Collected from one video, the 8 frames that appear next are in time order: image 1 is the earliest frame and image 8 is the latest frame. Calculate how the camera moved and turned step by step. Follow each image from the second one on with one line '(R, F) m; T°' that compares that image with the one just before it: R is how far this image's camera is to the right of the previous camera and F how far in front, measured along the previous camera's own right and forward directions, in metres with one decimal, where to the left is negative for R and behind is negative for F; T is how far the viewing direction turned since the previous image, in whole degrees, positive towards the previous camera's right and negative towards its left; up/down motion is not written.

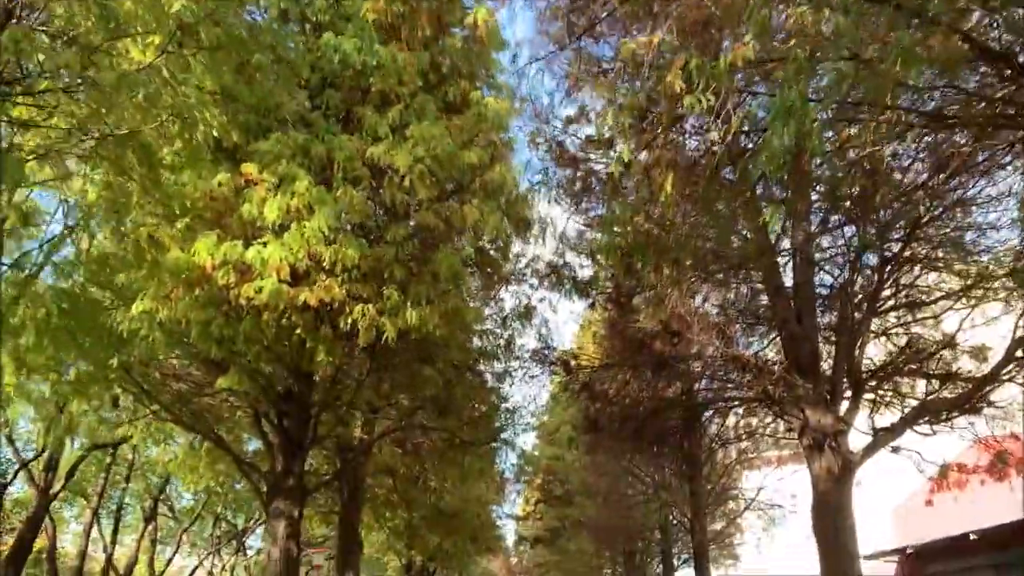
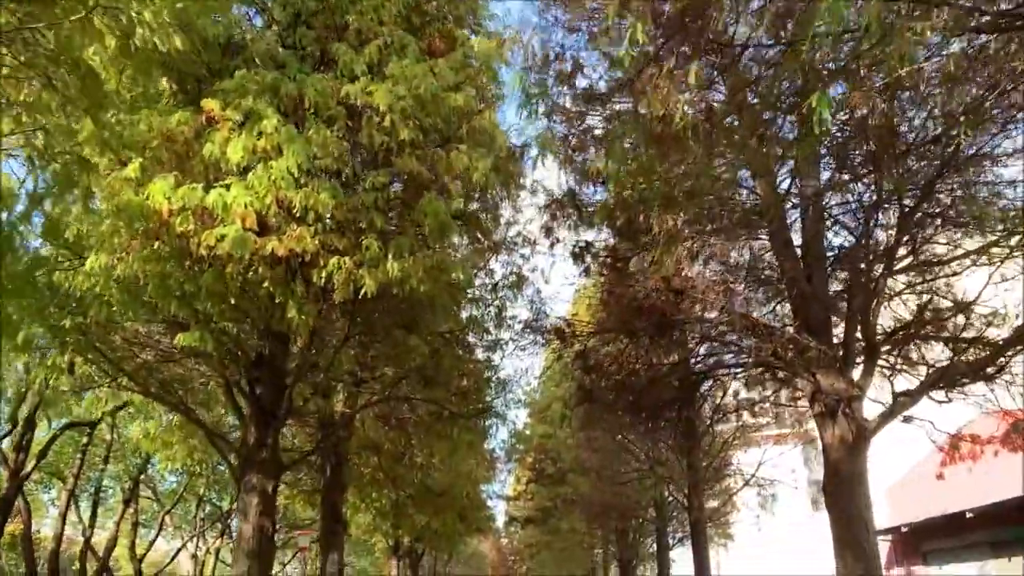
(0.0, +0.7) m; +1°
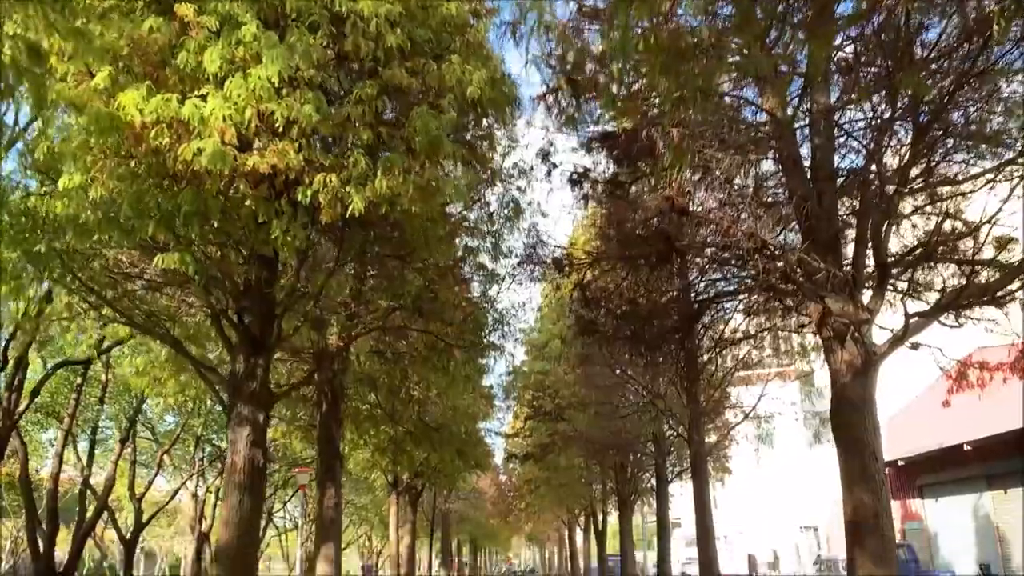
(0.0, +0.3) m; 0°
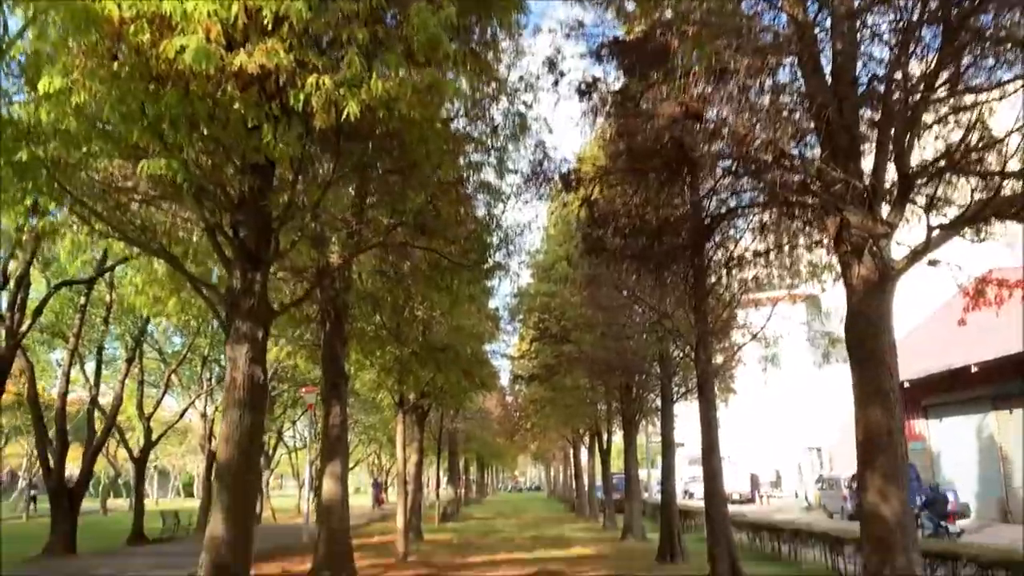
(0.0, +0.3) m; 0°
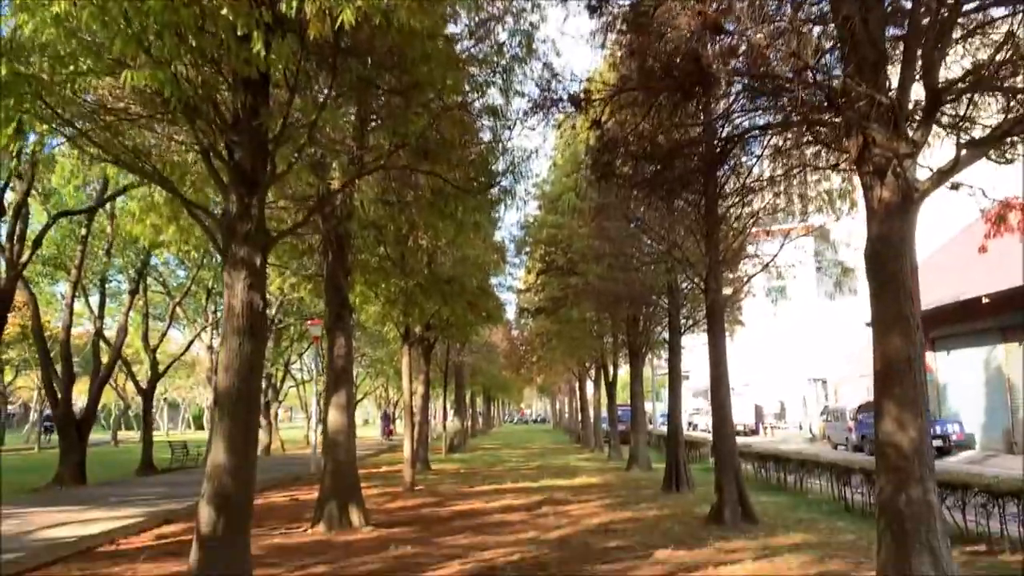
(0.0, +0.3) m; 0°
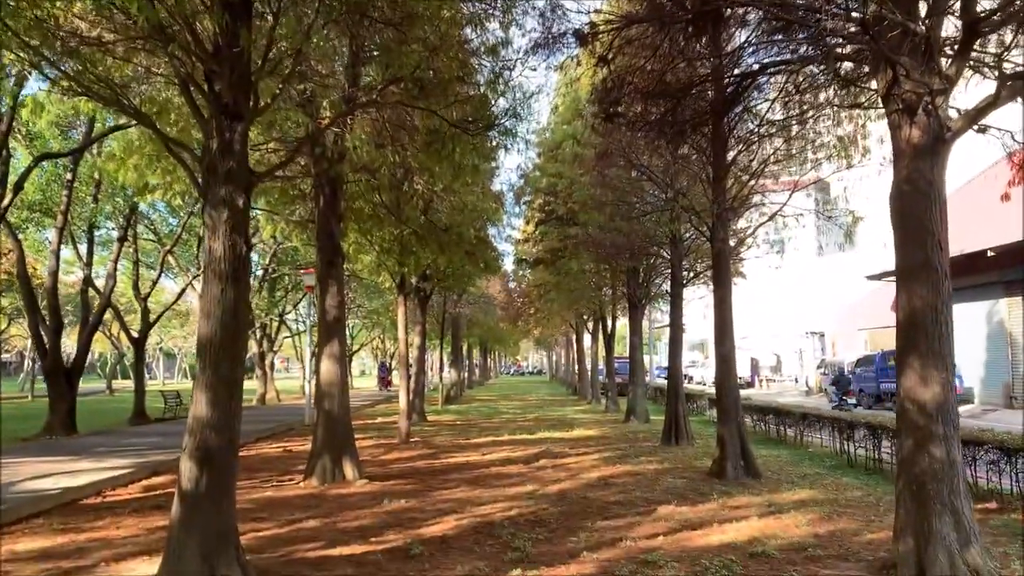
(0.0, +0.5) m; 0°
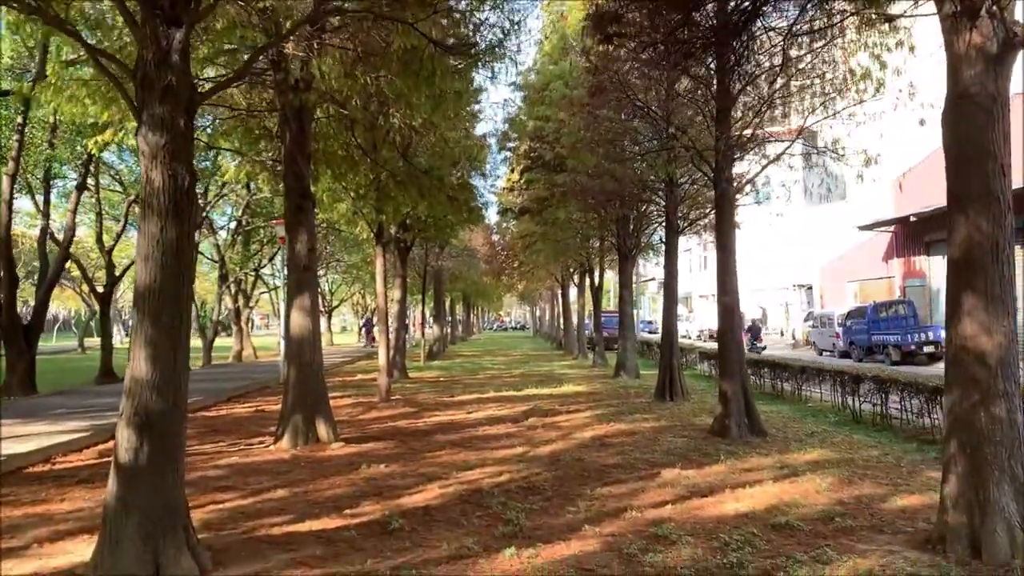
(-0.1, +1.0) m; +1°
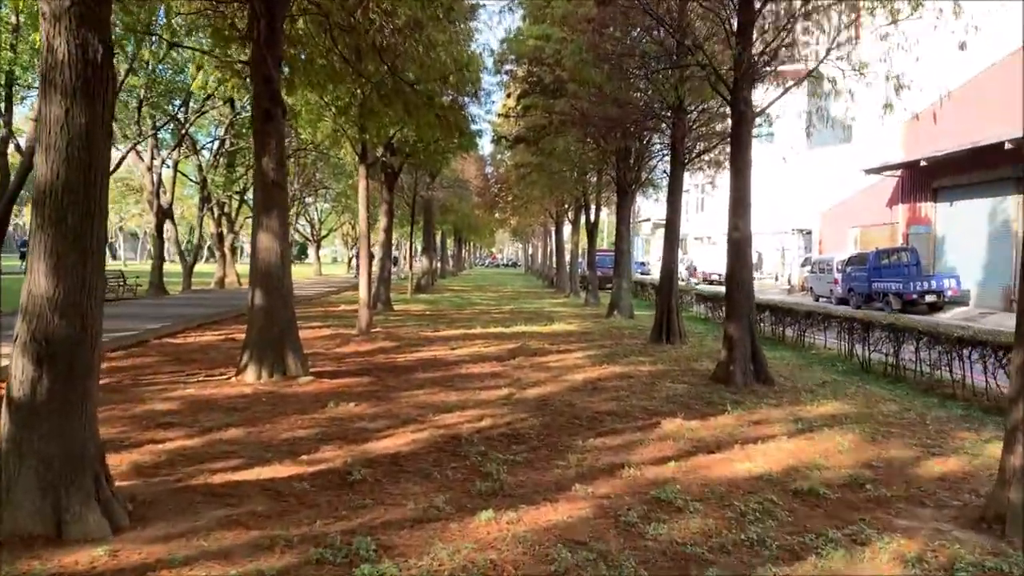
(0.0, +1.1) m; +1°
